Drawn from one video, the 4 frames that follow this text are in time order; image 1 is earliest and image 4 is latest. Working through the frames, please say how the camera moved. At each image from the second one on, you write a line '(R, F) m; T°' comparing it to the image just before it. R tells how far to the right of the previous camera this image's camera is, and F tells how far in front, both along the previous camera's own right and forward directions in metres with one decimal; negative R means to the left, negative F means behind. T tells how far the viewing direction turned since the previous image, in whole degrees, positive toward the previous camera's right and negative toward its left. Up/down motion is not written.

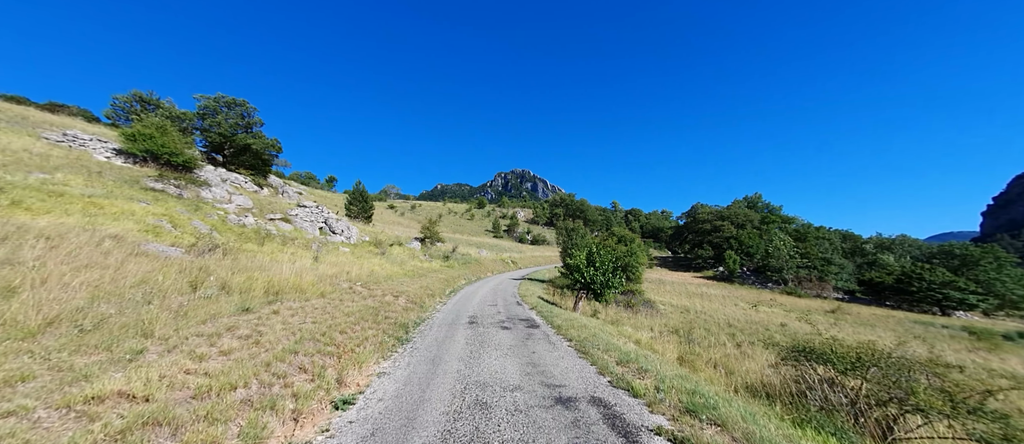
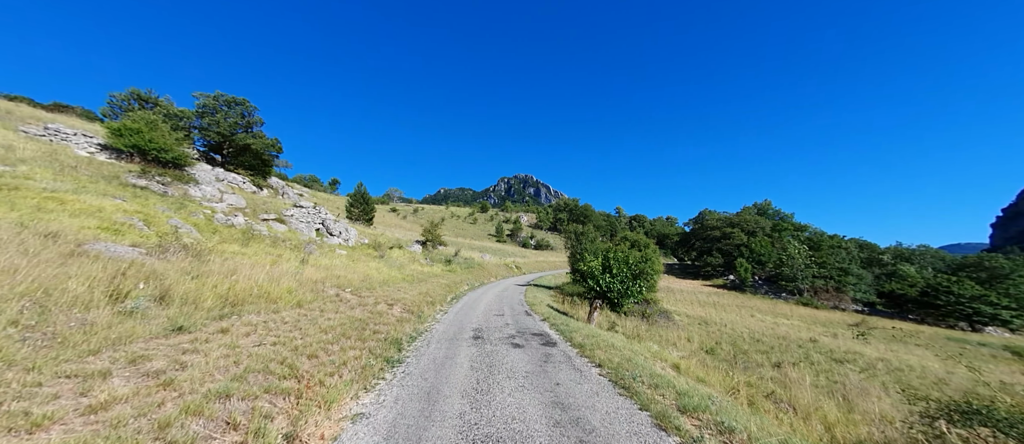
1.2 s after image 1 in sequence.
(-0.3, +1.6) m; 0°
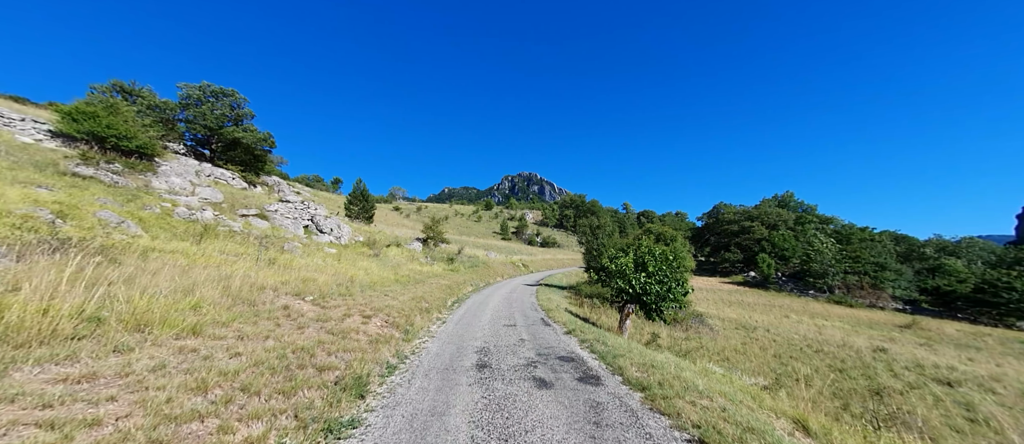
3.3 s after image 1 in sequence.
(-0.3, +3.2) m; -1°
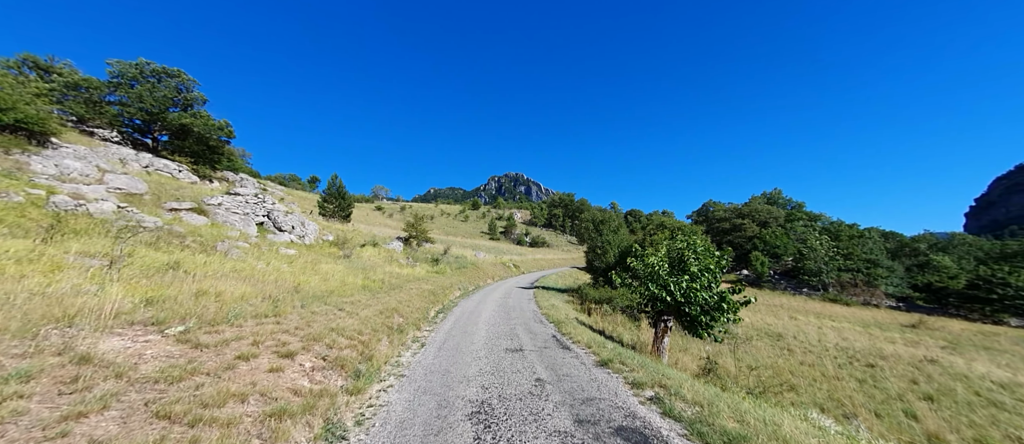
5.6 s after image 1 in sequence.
(-0.5, +3.7) m; +3°
